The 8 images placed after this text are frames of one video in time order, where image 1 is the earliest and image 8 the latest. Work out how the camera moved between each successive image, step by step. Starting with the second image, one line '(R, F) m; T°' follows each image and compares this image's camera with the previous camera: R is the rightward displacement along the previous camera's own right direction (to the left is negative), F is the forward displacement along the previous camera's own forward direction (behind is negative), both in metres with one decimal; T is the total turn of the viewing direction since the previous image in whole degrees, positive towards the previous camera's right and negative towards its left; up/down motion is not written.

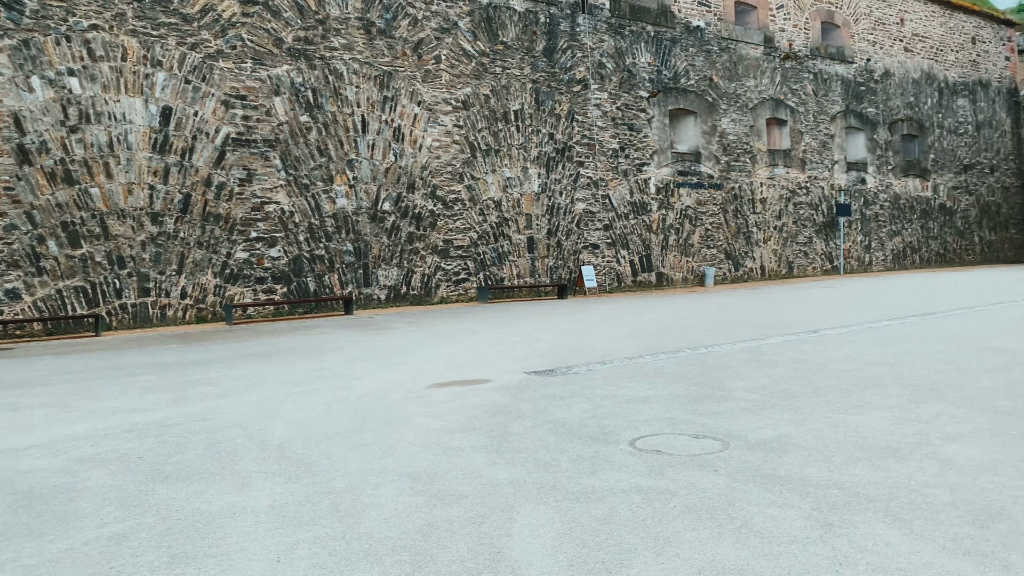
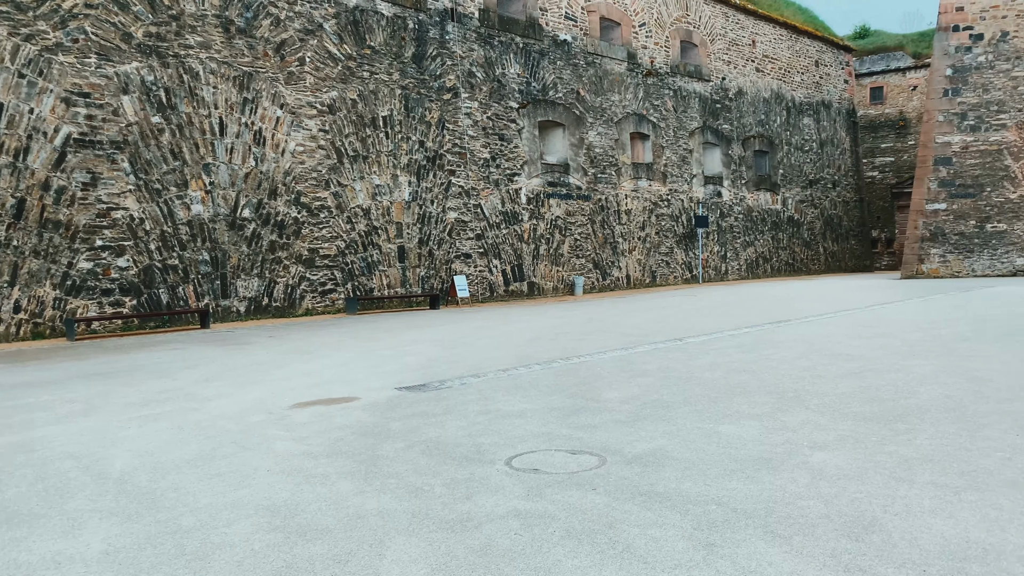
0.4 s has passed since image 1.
(0.0, +0.1) m; +9°
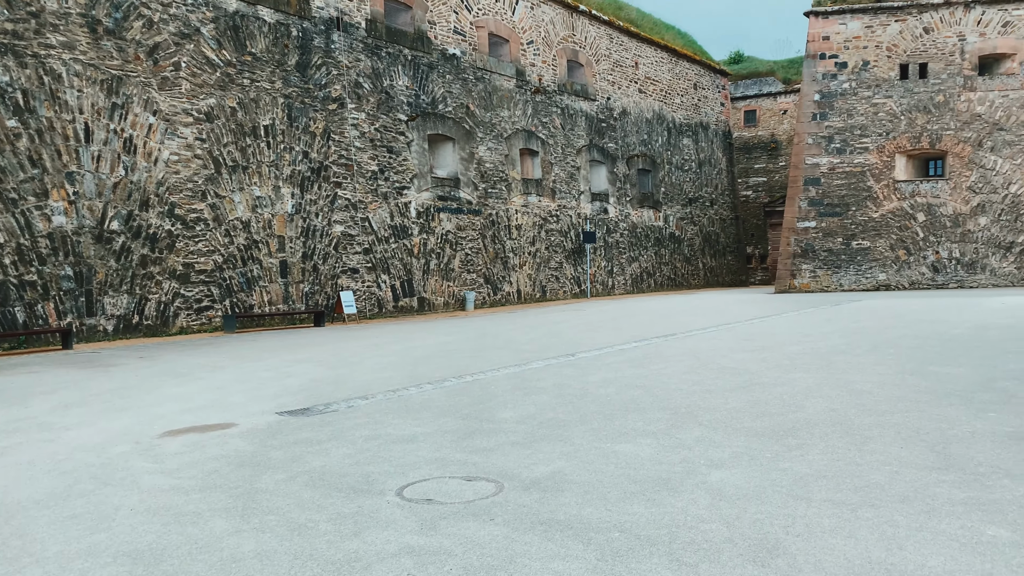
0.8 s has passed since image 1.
(0.0, +0.1) m; +8°
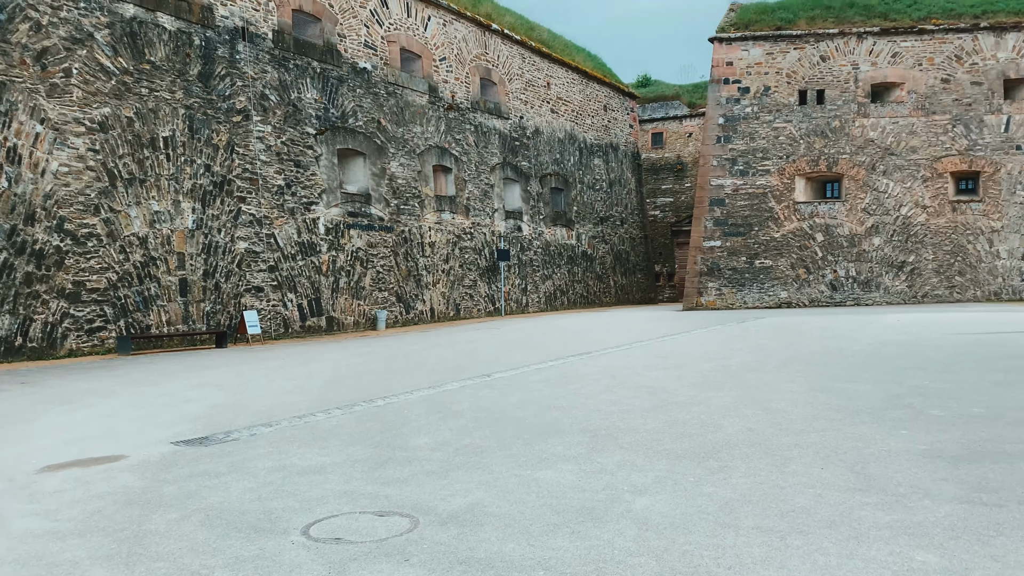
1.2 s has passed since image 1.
(0.0, +0.1) m; +6°
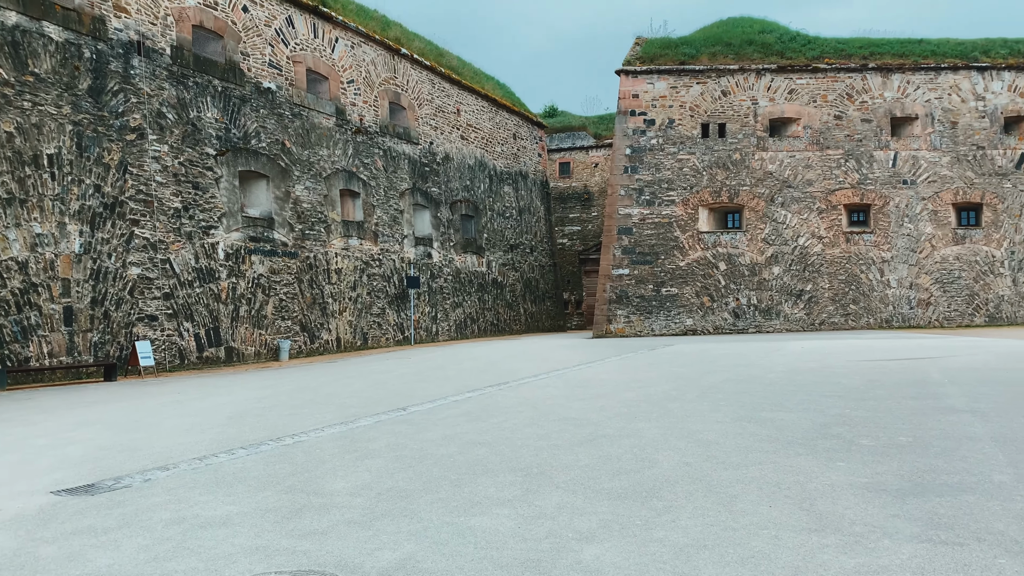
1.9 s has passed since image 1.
(-0.1, +0.2) m; +7°
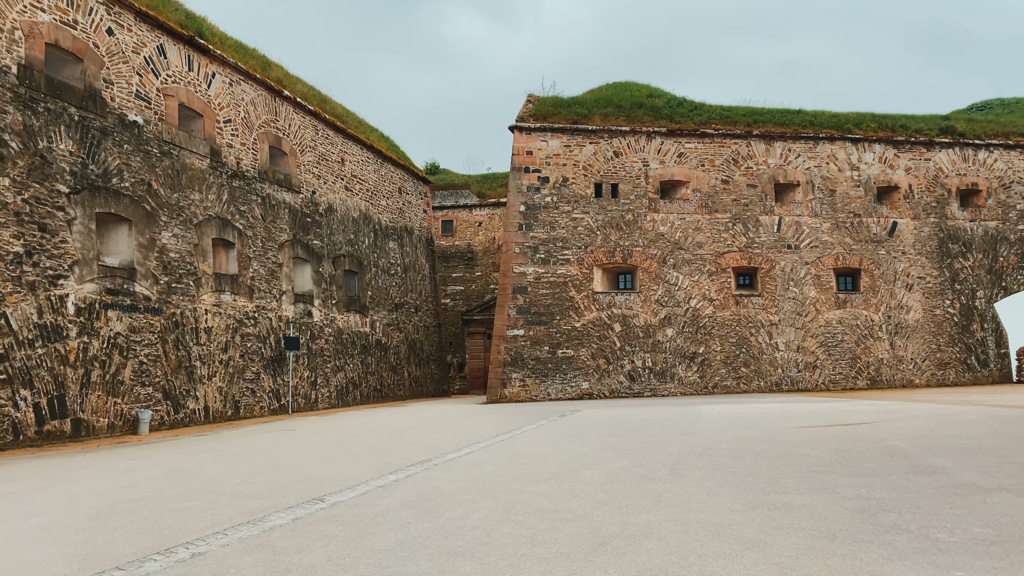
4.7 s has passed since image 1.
(-0.5, +1.0) m; +9°
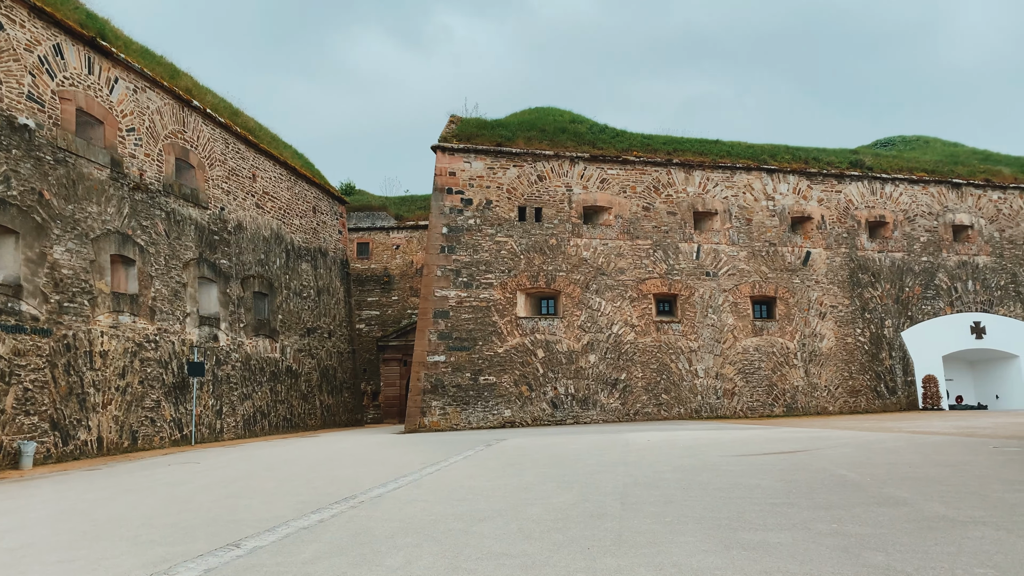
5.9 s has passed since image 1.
(-0.2, +0.4) m; +6°
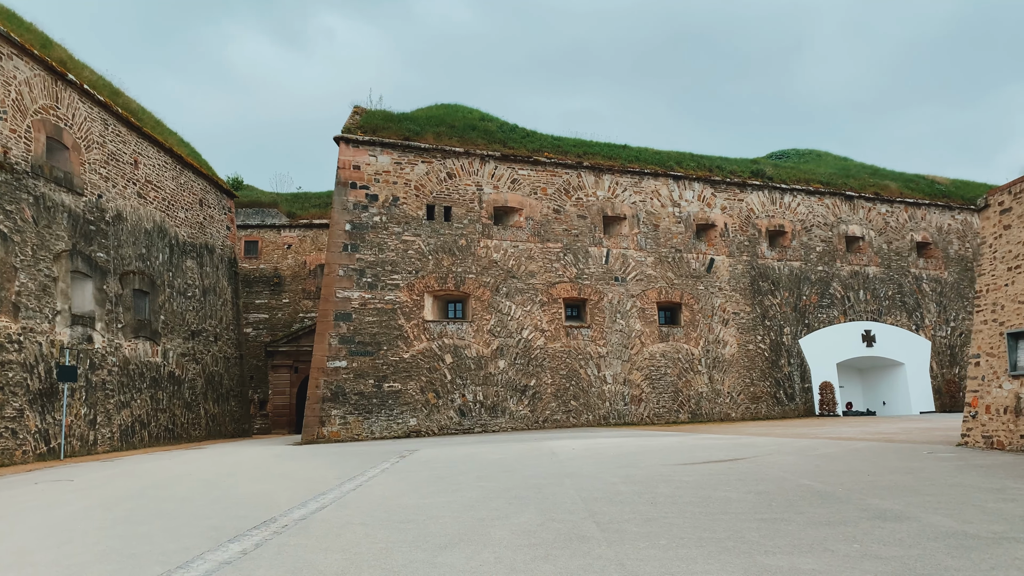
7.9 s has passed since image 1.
(-0.4, +0.7) m; +8°
